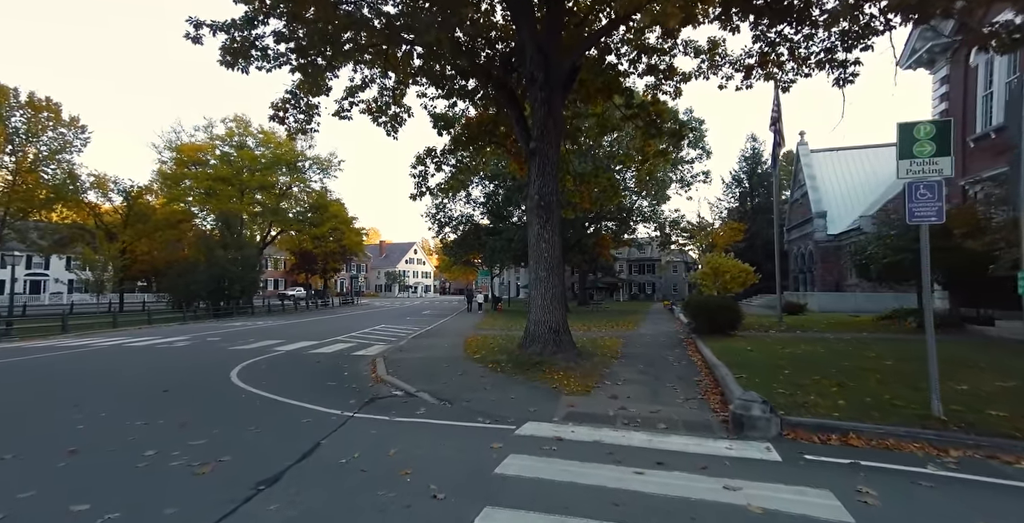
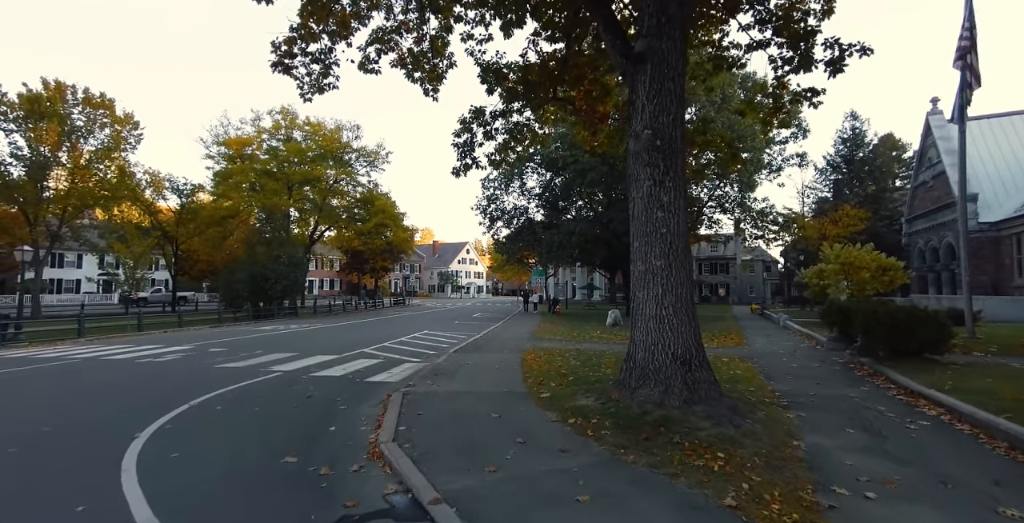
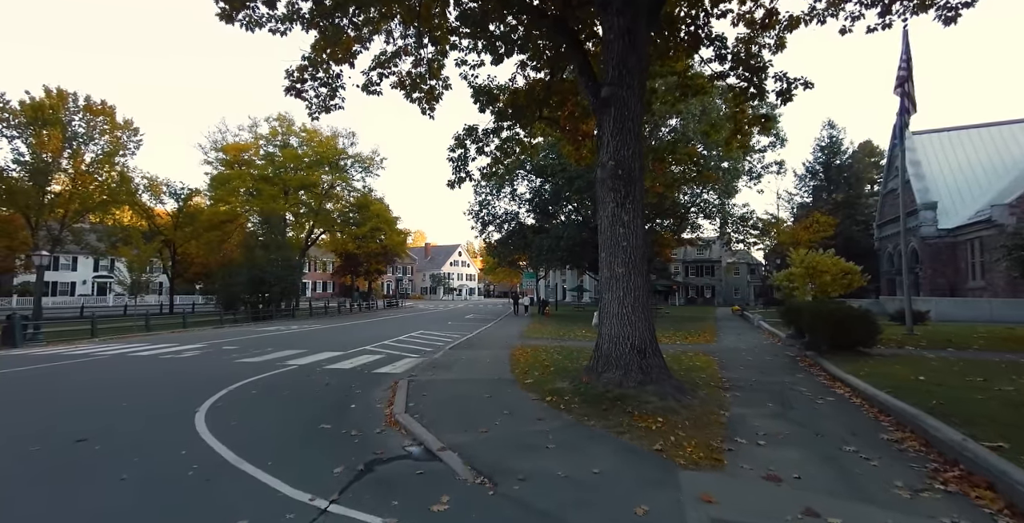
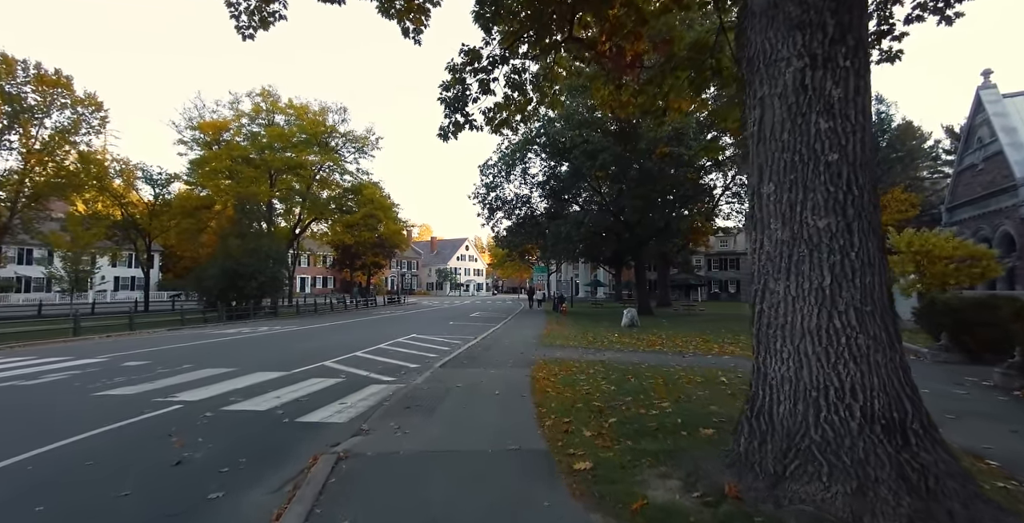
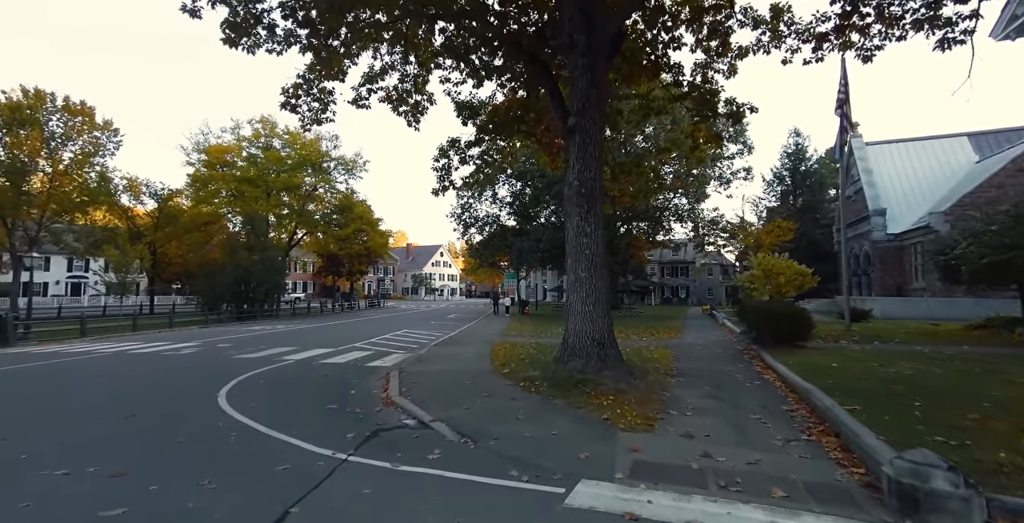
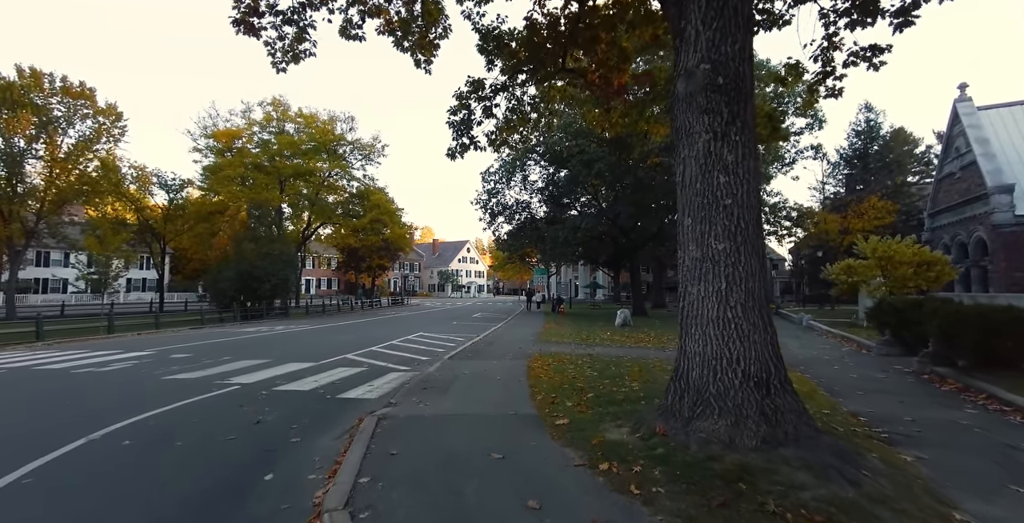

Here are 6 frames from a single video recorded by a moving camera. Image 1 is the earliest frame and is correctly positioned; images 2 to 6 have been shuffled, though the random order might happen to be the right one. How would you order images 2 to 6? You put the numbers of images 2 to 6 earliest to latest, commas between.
5, 3, 2, 6, 4
